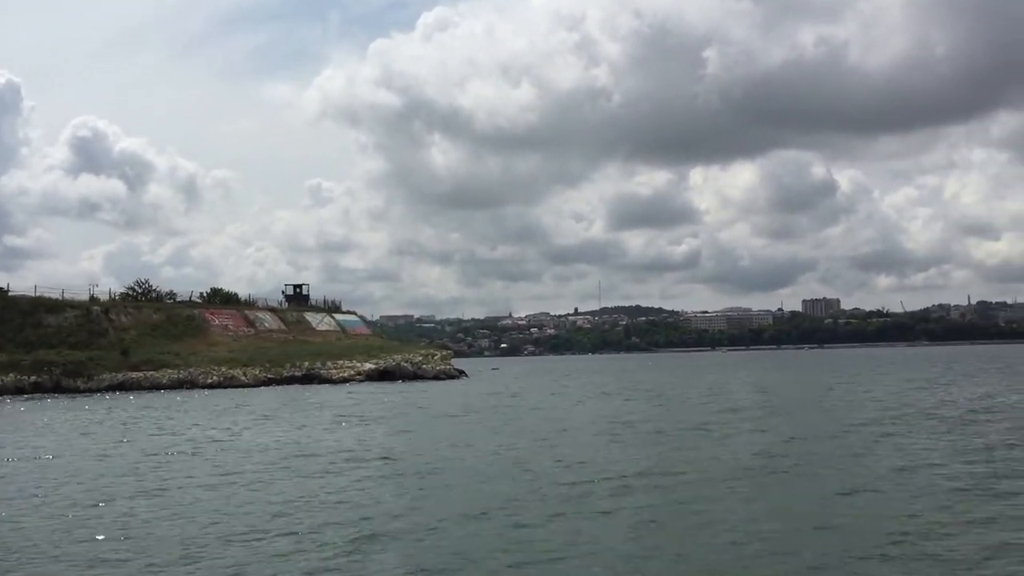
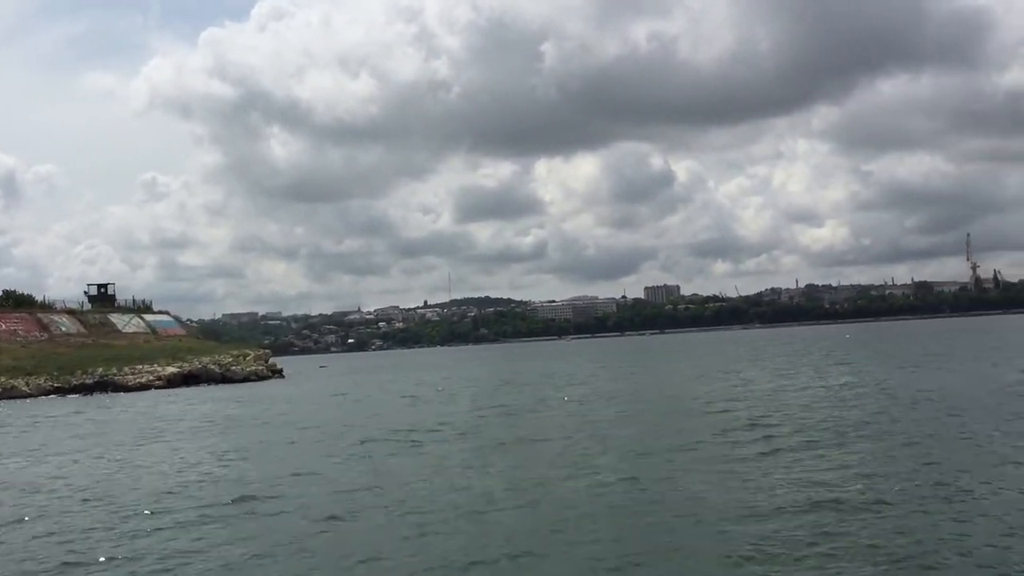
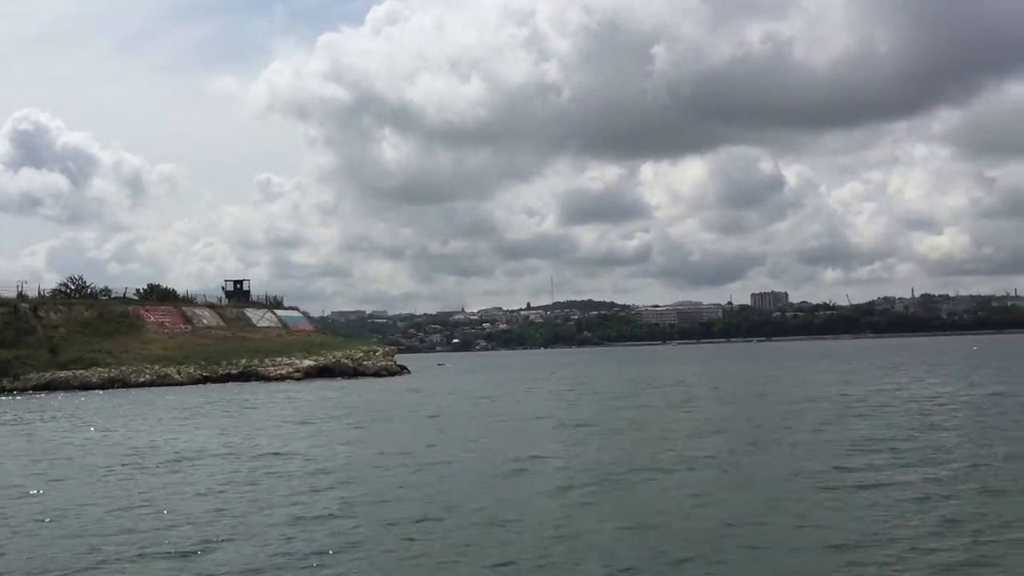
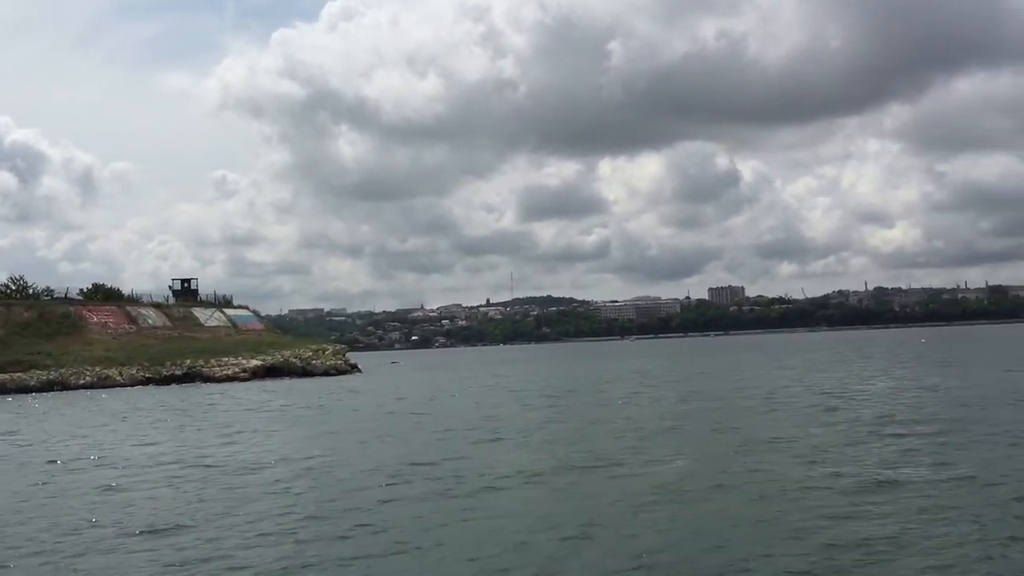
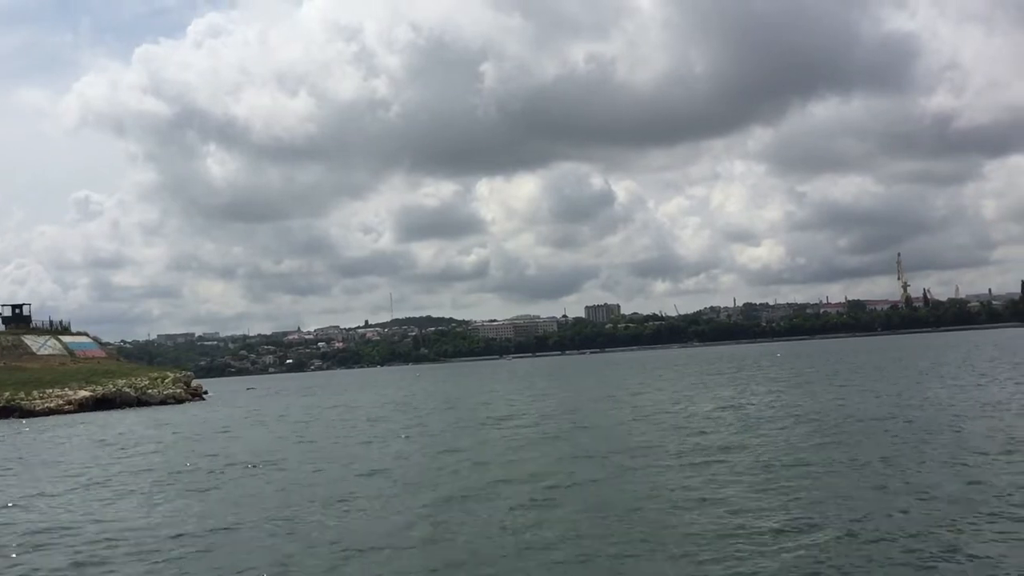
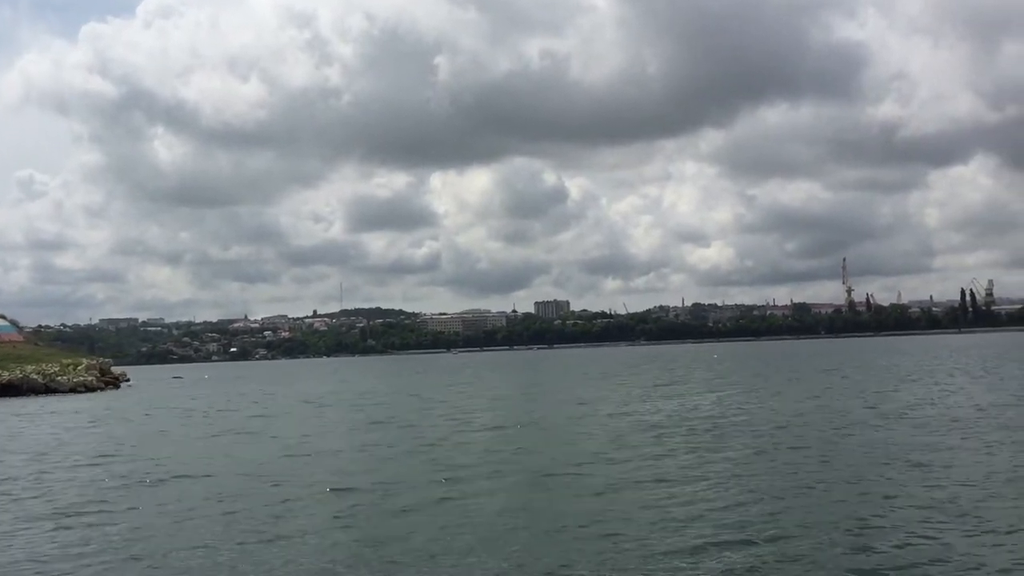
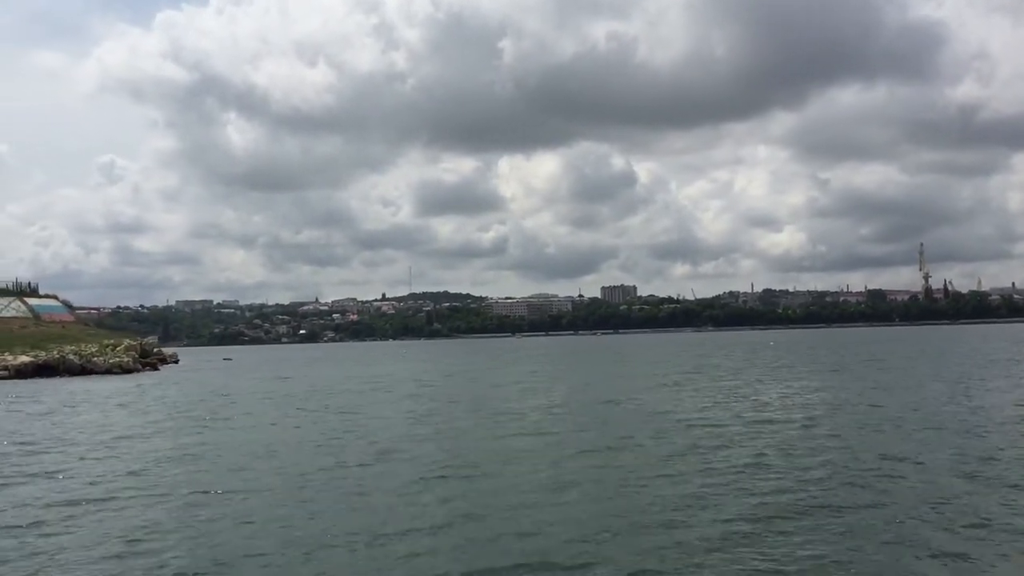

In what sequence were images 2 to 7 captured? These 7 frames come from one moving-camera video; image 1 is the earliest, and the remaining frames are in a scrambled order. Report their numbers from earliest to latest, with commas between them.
3, 4, 2, 5, 6, 7
